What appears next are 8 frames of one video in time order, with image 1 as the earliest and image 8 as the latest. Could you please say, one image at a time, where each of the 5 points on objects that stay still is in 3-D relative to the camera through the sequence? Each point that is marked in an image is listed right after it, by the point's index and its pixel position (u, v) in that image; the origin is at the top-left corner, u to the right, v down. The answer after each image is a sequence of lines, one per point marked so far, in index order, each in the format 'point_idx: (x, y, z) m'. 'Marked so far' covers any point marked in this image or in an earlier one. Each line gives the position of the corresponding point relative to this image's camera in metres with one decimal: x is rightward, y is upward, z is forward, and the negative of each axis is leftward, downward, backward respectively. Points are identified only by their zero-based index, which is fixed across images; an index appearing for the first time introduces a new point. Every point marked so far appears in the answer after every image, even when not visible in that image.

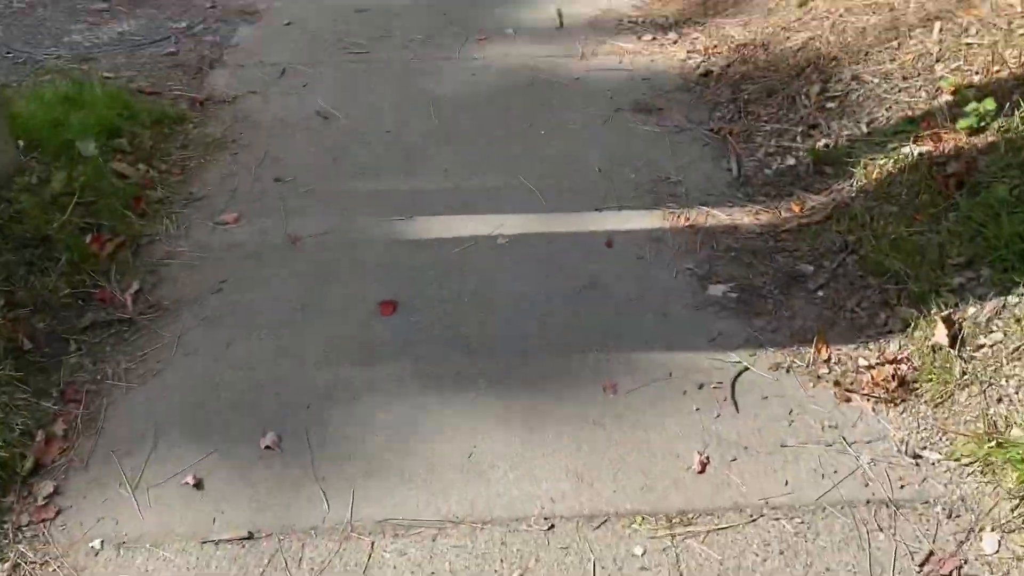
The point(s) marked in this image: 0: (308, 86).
0: (-0.7, +0.7, +3.1) m
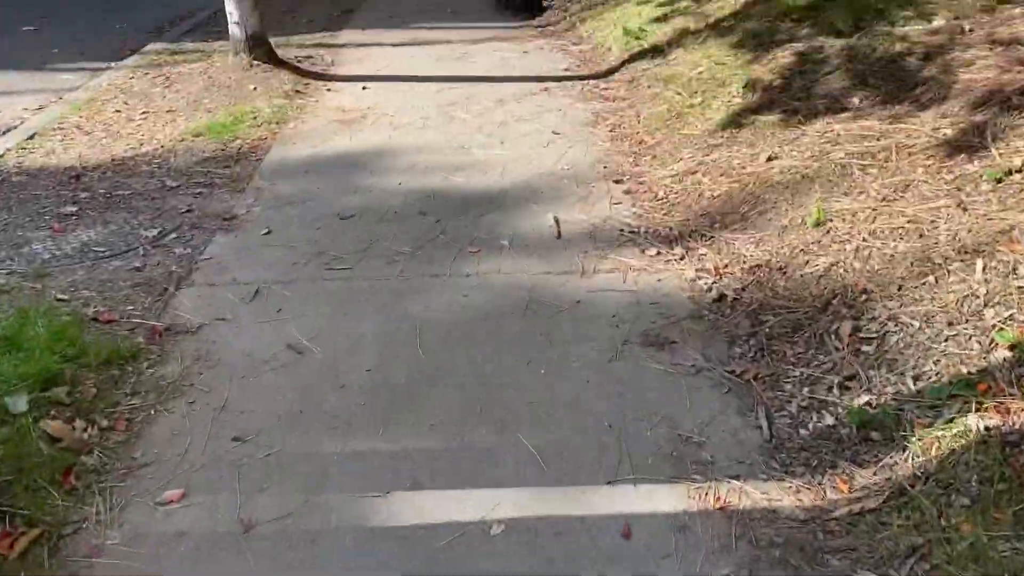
0: (-0.8, -0.1, +2.8) m
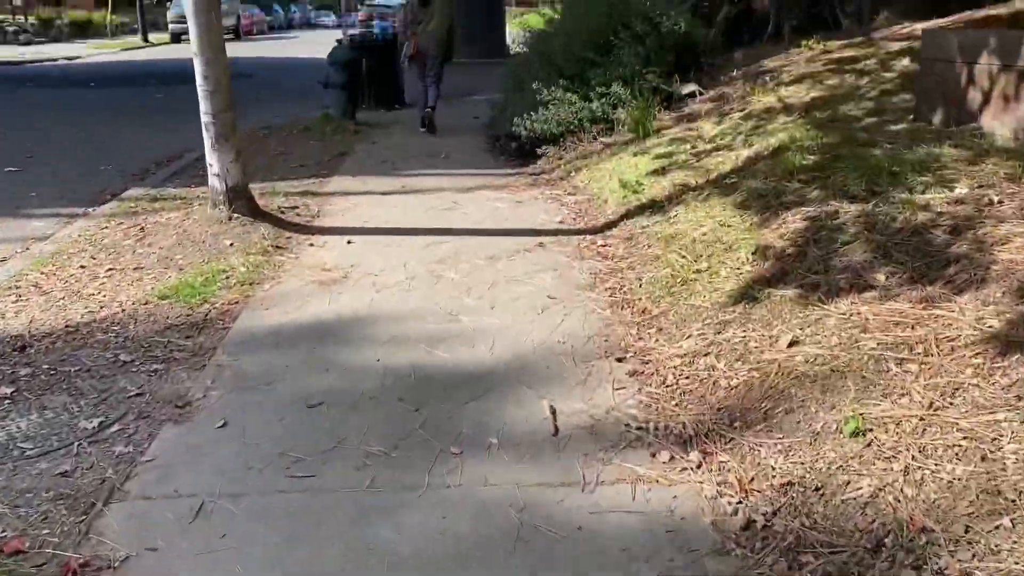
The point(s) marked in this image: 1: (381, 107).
0: (-0.8, -0.7, +2.4) m
1: (-1.7, +2.3, +11.2) m
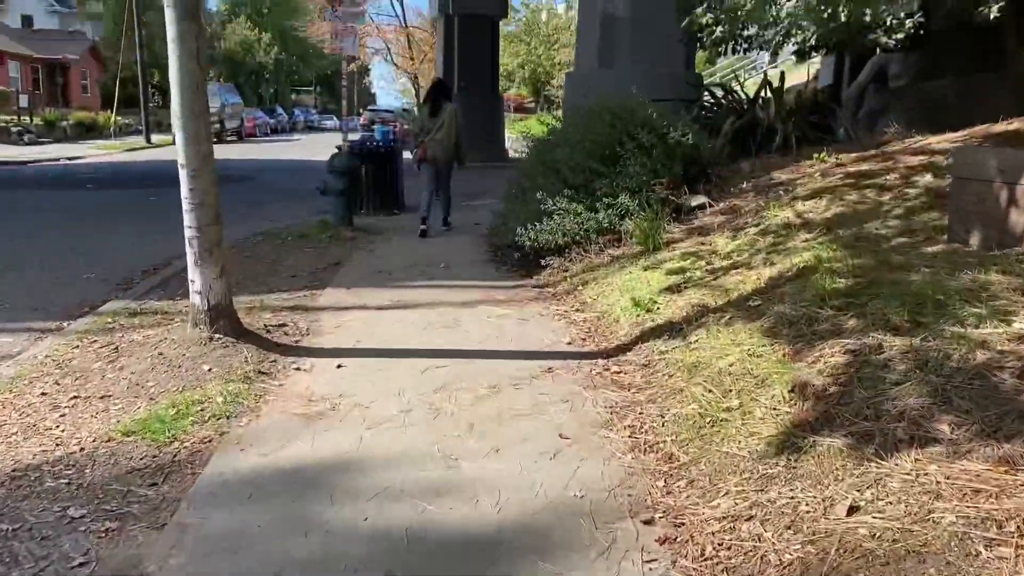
0: (-0.8, -1.1, +1.9) m
1: (-1.7, +0.9, +10.9) m
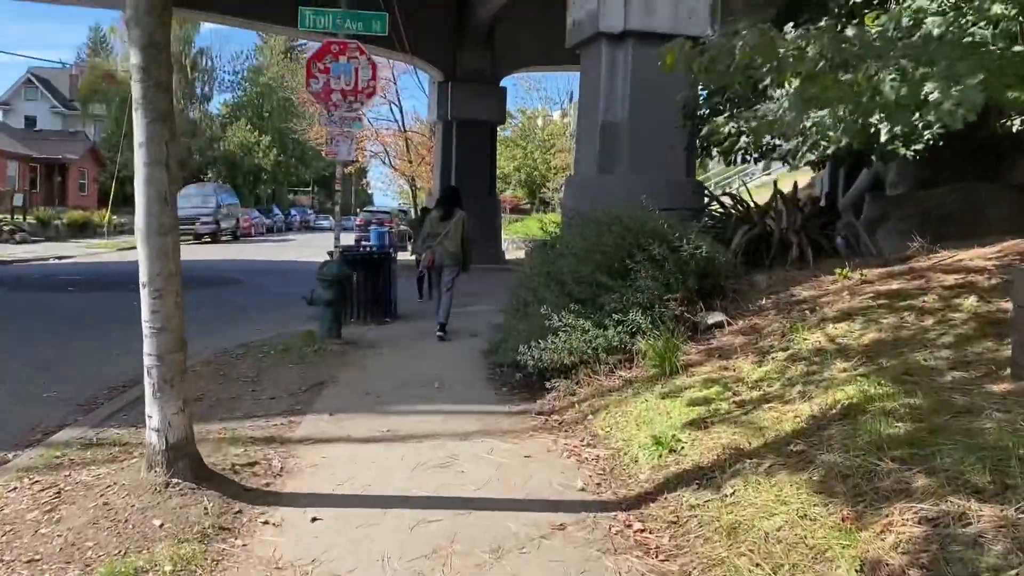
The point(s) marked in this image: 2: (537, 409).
0: (-0.7, -1.4, +1.1) m
1: (-1.7, -0.4, +10.4) m
2: (+0.2, -0.9, +6.1) m
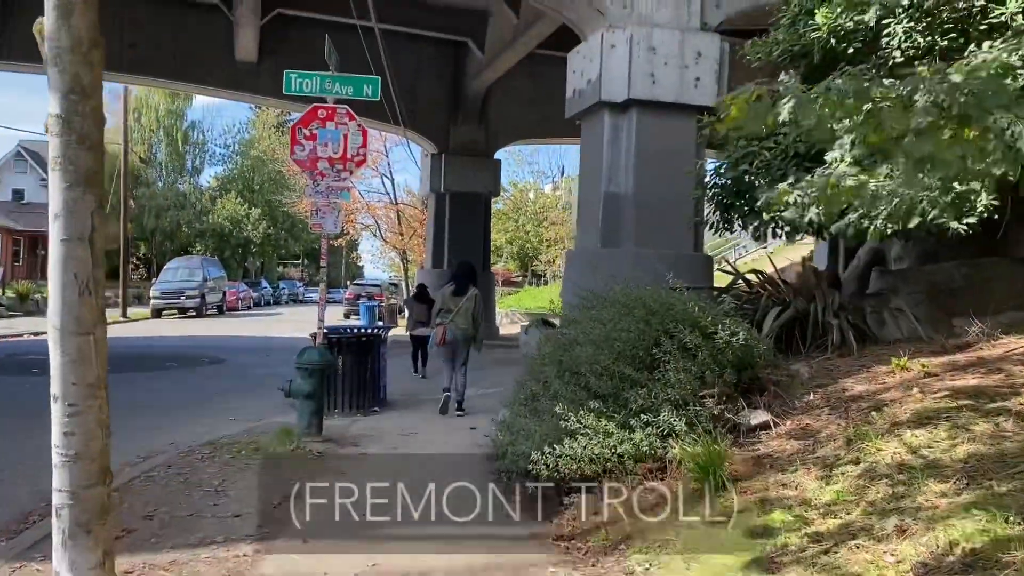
0: (-0.6, -1.6, +0.1) m
1: (-1.7, -1.3, +9.4) m
2: (+0.2, -1.4, +5.0) m
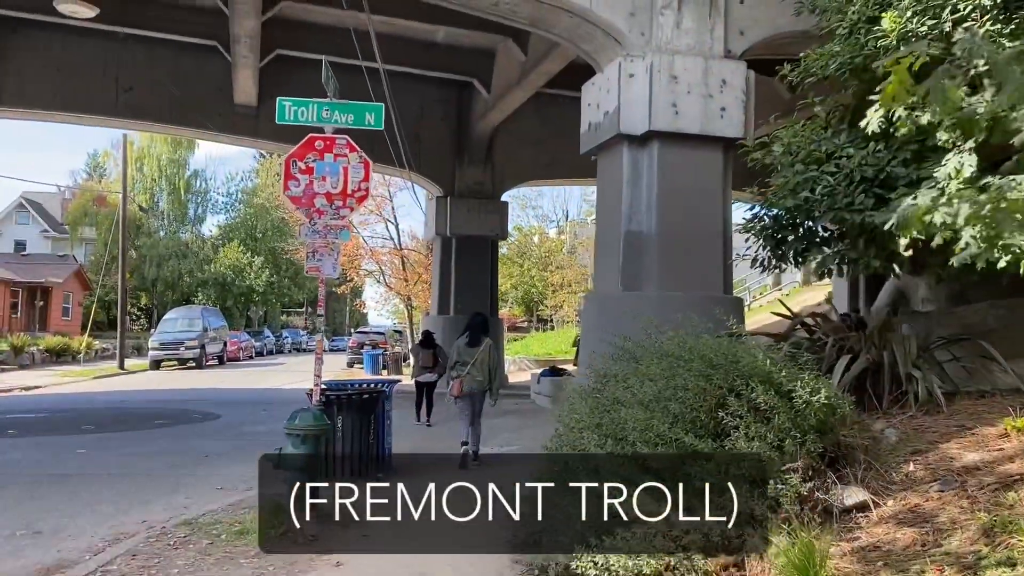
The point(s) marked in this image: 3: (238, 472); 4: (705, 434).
0: (-0.4, -1.5, -1.0) m
1: (-1.5, -1.8, +8.3) m
2: (+0.4, -1.7, +3.9) m
3: (-3.1, -2.1, +9.9) m
4: (+1.1, -0.8, +4.7) m
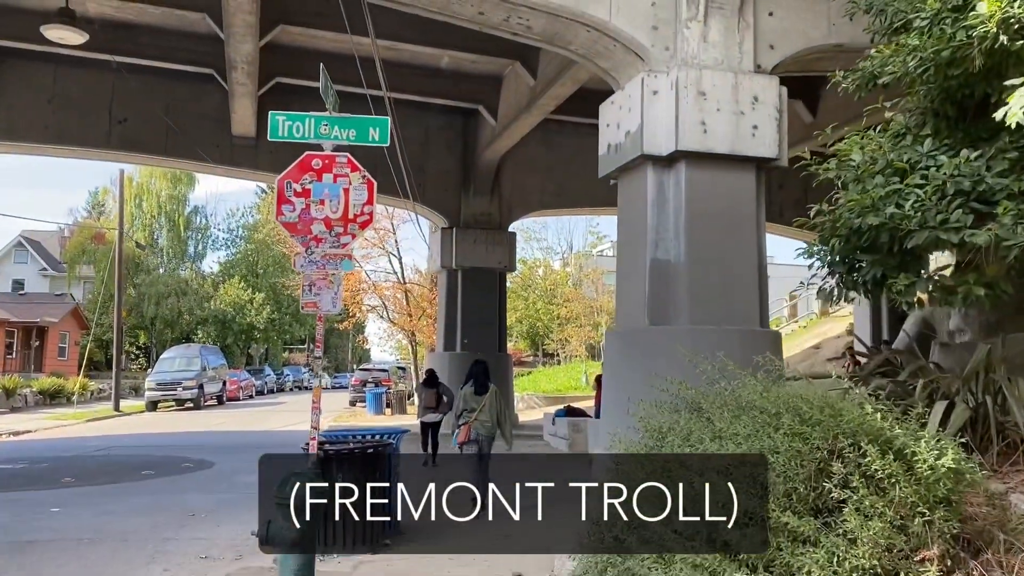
0: (-0.2, -1.5, -2.1) m
1: (-1.2, -2.2, +7.2) m
2: (+0.7, -1.8, +2.8) m
3: (-2.9, -2.5, +8.8) m
4: (+1.3, -1.0, +3.7) m
